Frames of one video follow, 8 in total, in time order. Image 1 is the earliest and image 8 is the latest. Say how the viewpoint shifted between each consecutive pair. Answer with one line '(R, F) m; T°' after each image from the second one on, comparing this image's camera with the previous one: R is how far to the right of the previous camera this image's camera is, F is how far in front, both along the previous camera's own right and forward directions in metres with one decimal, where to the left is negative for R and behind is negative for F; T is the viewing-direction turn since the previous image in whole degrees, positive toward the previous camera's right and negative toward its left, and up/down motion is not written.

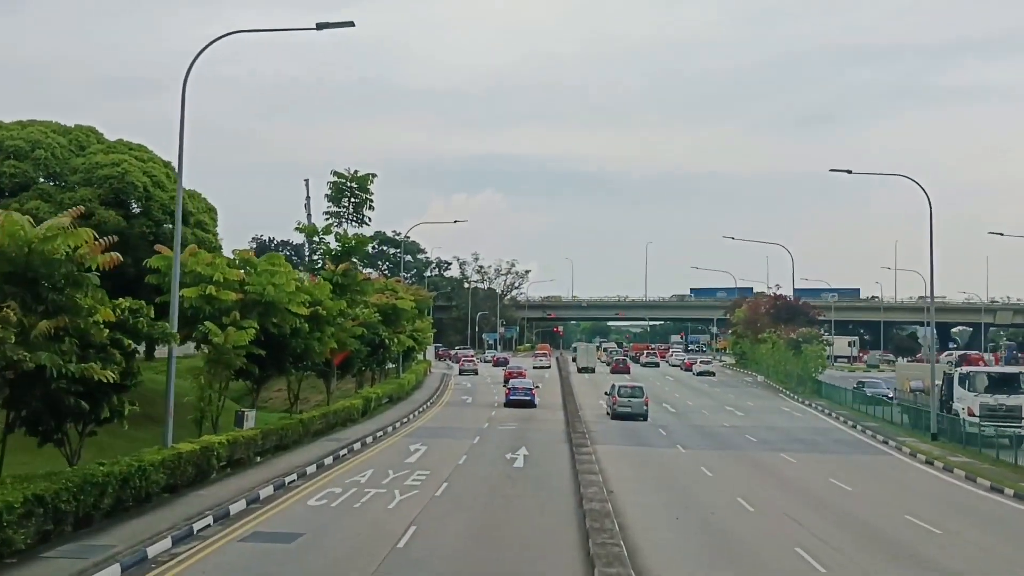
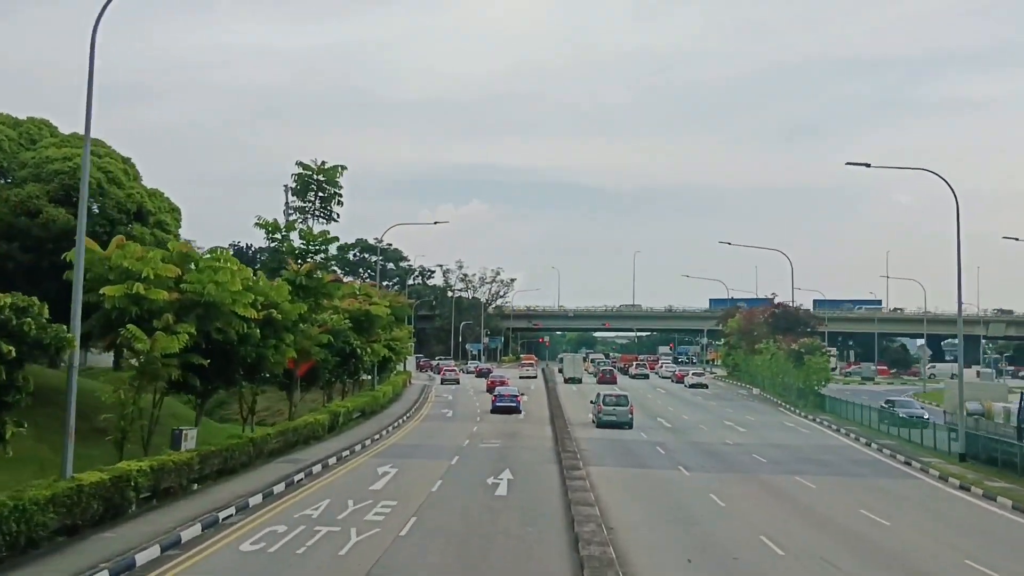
(+0.1, +3.8) m; +1°
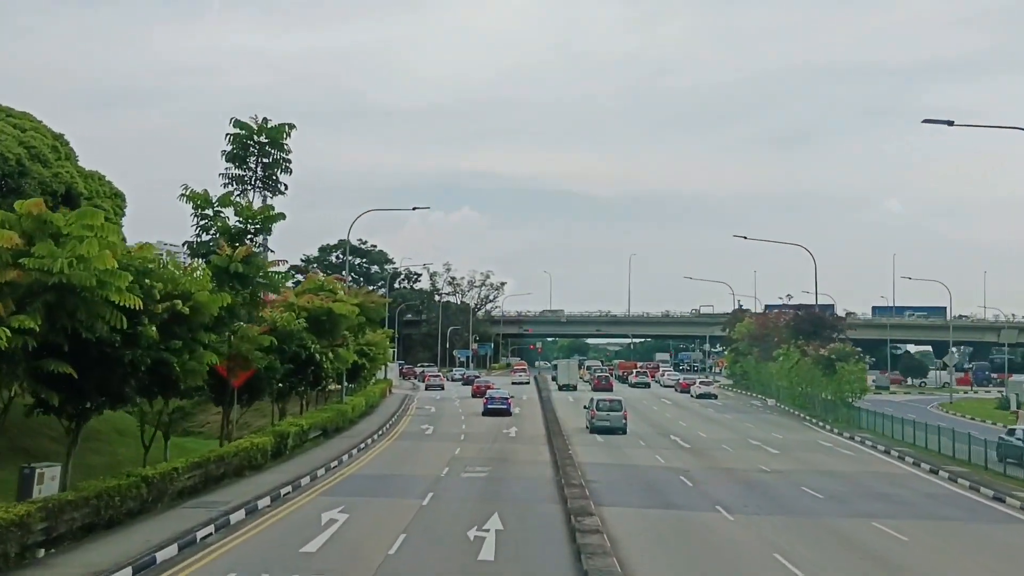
(0.0, +7.0) m; +1°
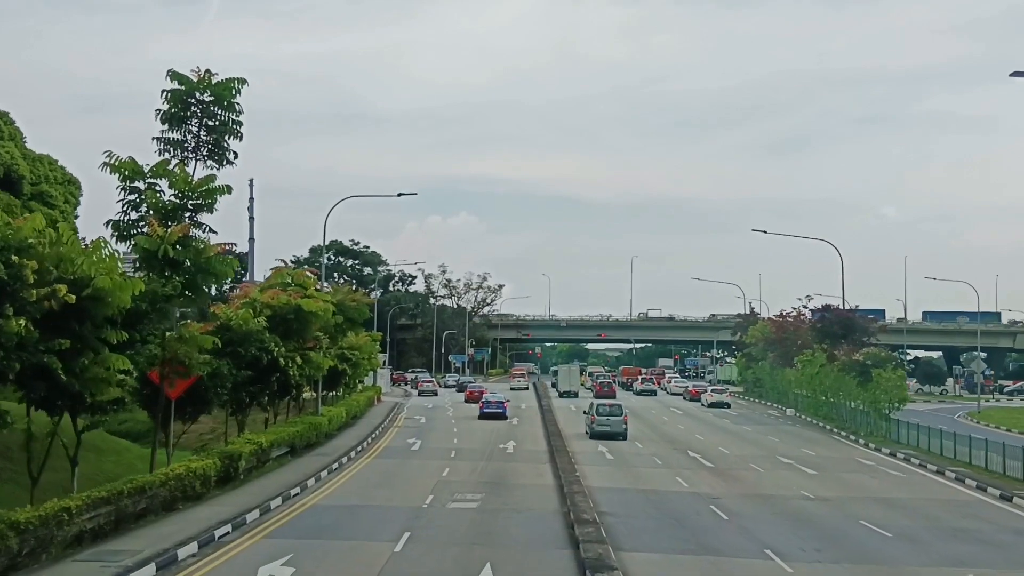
(0.0, +5.0) m; 0°
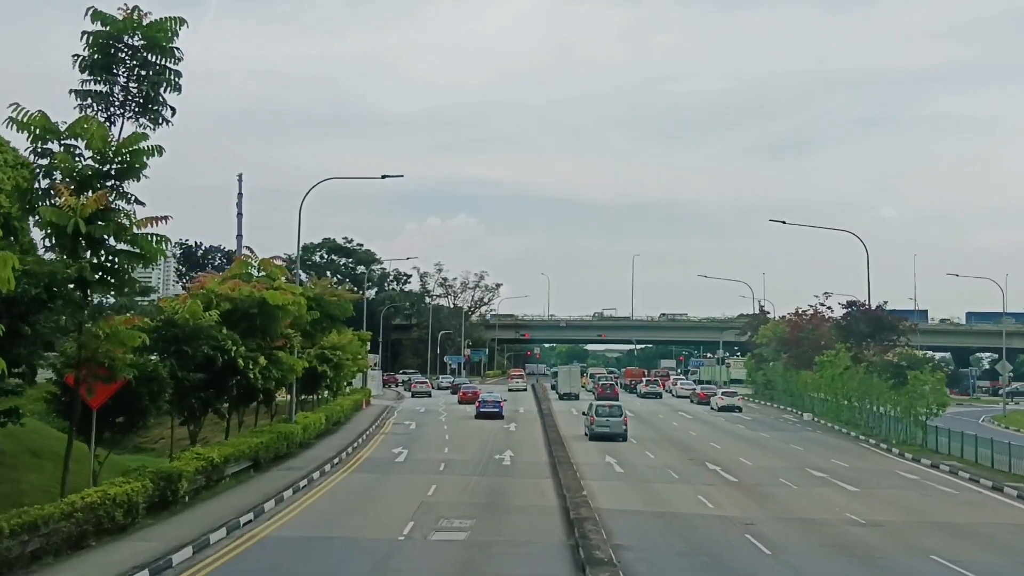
(+0.1, +4.1) m; 0°
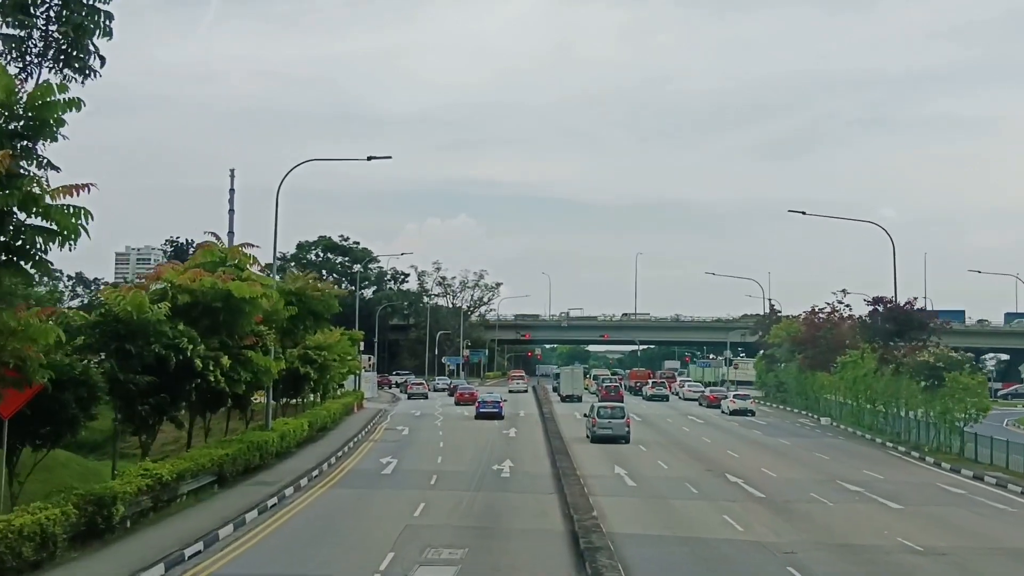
(0.0, +3.3) m; 0°
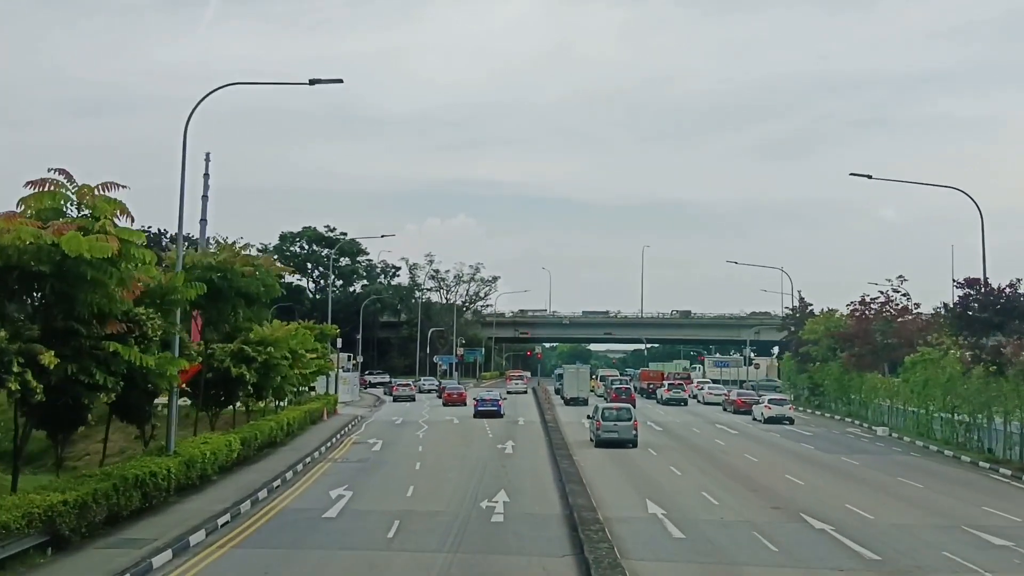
(+0.1, +8.7) m; 0°
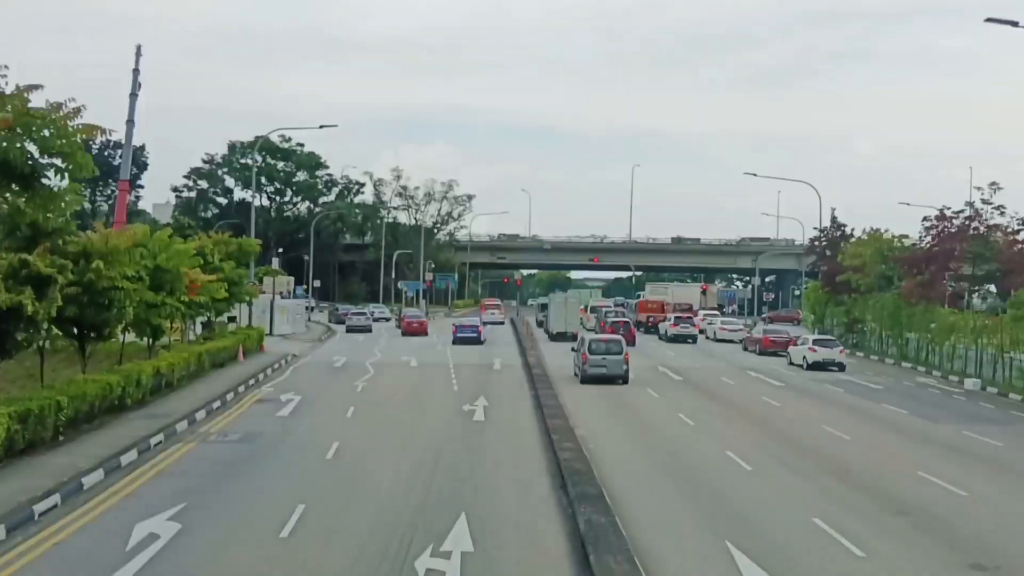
(+0.1, +11.9) m; +1°
